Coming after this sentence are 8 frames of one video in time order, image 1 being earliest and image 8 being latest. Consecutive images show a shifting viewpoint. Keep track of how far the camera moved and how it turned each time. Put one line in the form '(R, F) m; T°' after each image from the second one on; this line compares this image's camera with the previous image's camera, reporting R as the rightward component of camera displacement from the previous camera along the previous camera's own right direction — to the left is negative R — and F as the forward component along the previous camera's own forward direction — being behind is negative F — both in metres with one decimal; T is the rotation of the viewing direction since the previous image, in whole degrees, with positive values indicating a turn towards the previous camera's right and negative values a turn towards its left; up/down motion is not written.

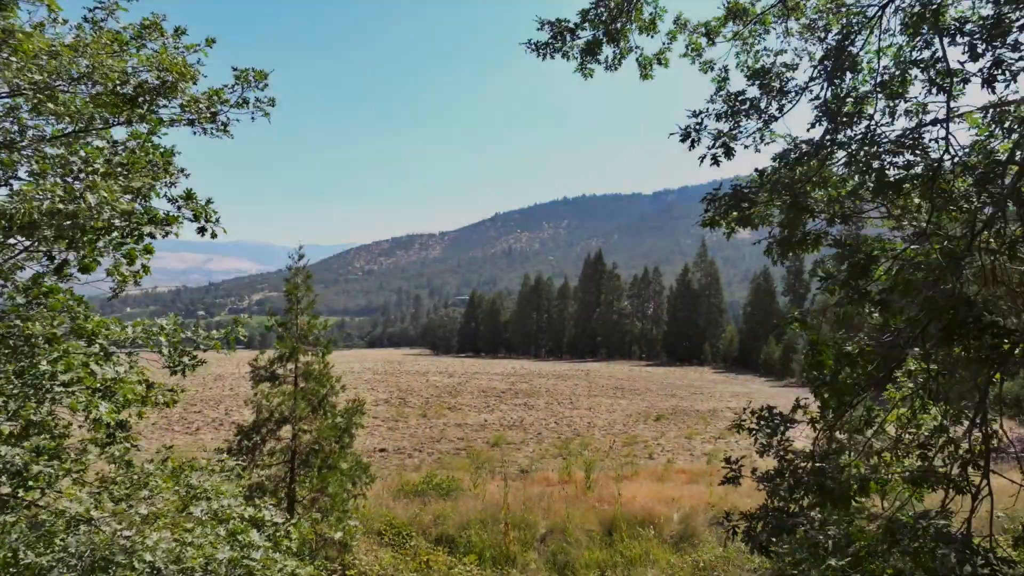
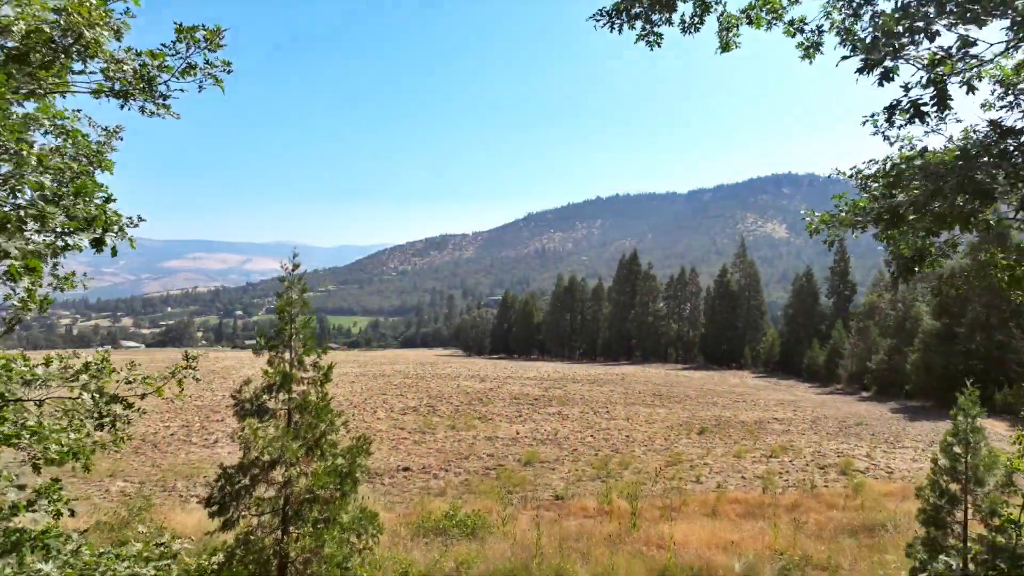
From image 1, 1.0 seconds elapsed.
(0.0, +1.1) m; -3°
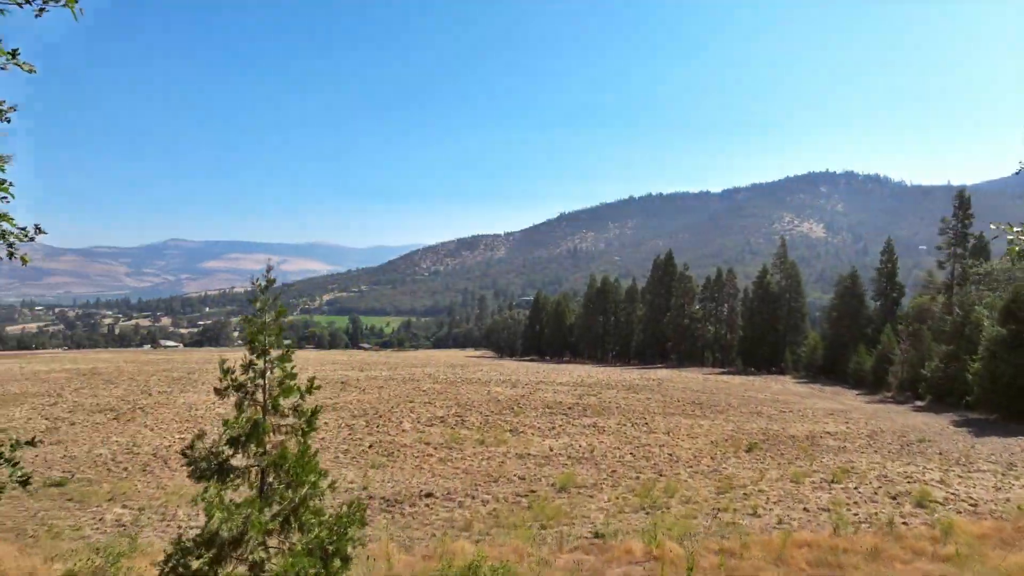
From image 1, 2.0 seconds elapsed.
(0.0, +1.2) m; -3°
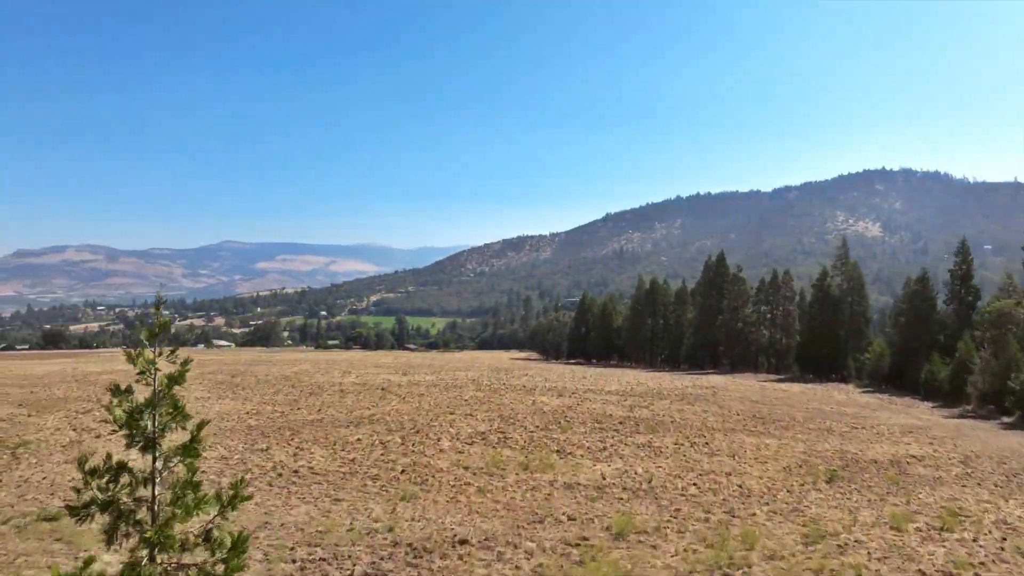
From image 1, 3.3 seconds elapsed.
(0.0, +1.7) m; -4°
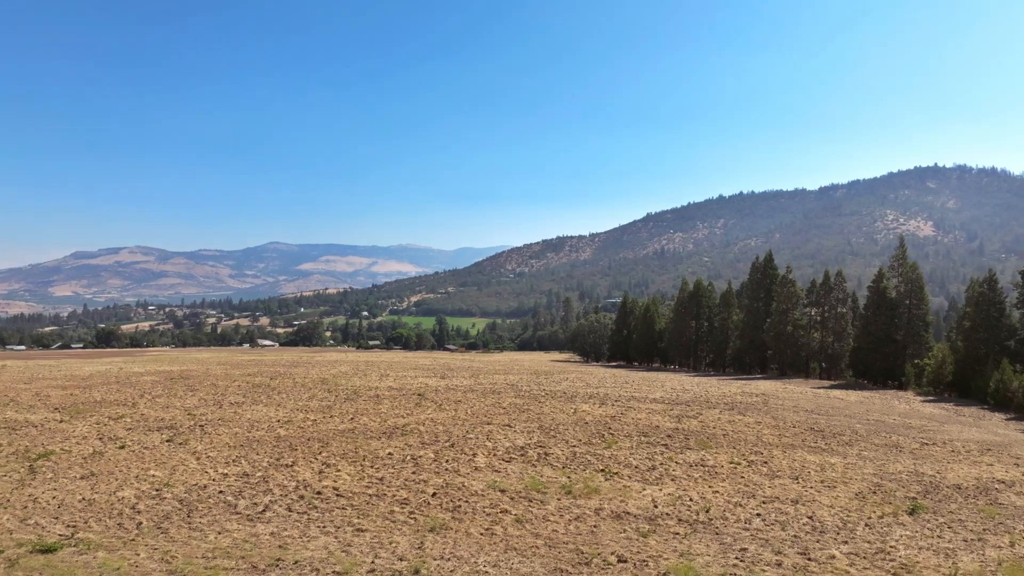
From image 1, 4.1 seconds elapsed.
(0.0, +1.3) m; -3°
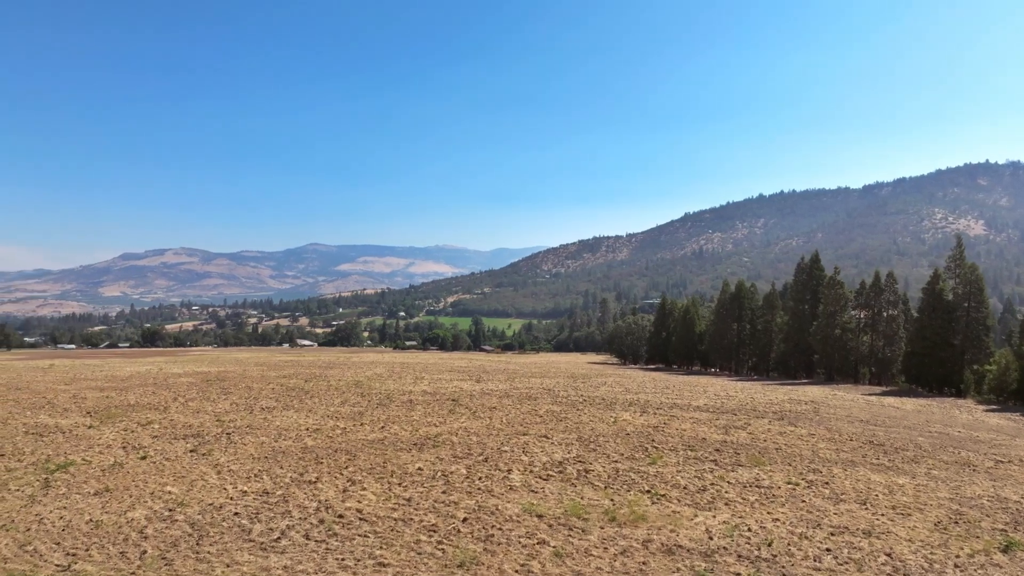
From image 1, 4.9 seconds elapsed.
(0.0, +1.2) m; -3°
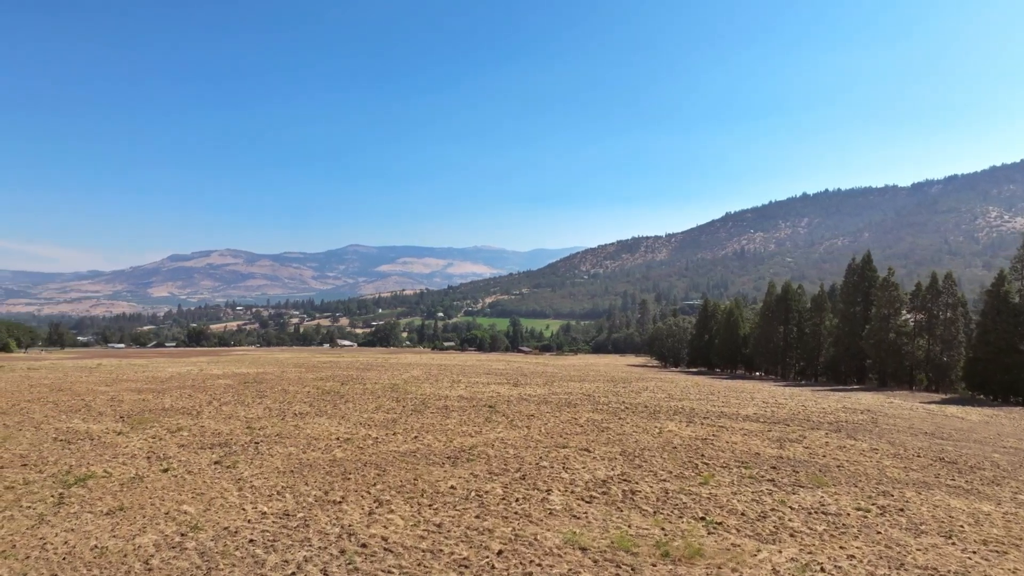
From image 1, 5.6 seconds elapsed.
(0.0, +1.3) m; -3°
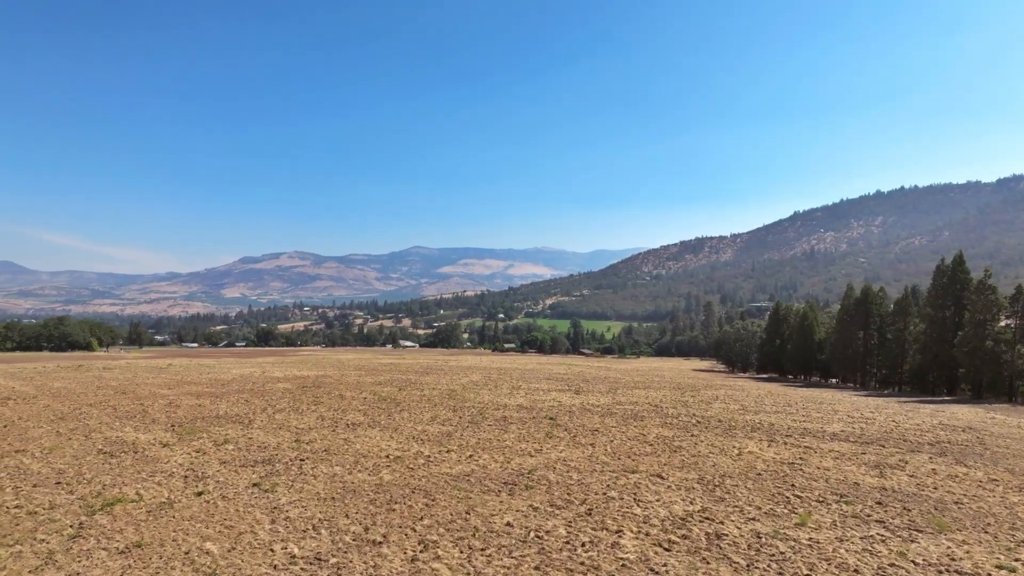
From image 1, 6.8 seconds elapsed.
(-0.1, +2.0) m; -5°
